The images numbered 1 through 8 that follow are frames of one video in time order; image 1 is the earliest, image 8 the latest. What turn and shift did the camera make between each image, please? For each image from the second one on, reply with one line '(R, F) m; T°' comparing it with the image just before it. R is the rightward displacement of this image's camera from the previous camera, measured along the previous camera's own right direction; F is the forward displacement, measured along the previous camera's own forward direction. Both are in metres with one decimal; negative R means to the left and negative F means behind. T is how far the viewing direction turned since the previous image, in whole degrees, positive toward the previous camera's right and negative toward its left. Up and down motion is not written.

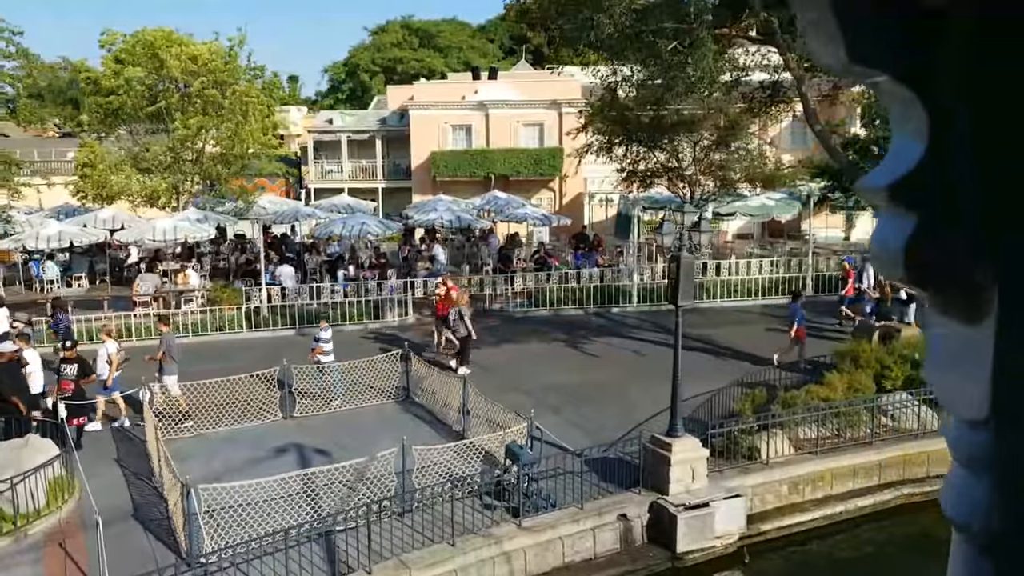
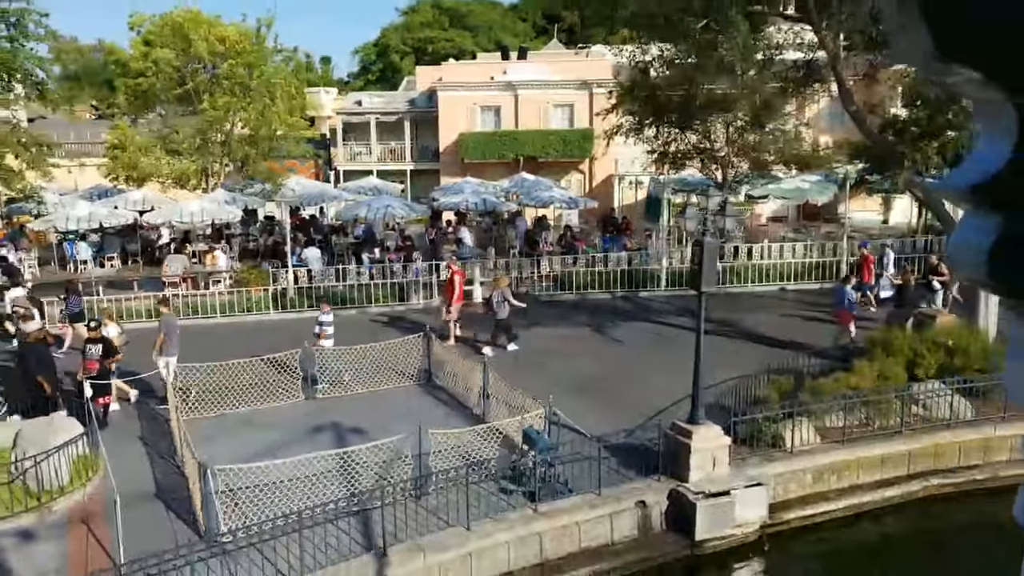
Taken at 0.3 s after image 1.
(+0.1, +0.1) m; -2°
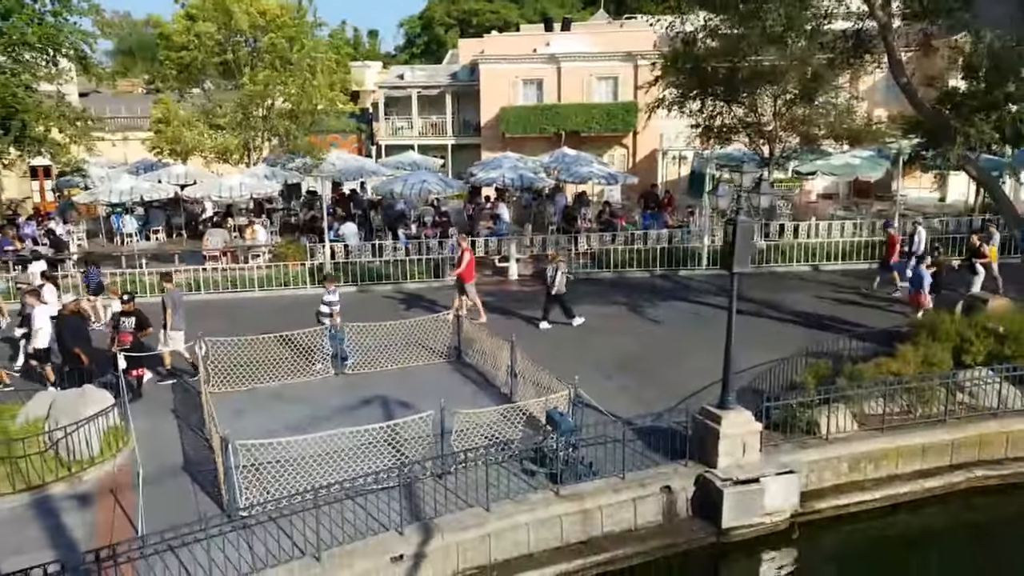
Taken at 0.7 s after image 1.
(+0.2, +0.2) m; -3°
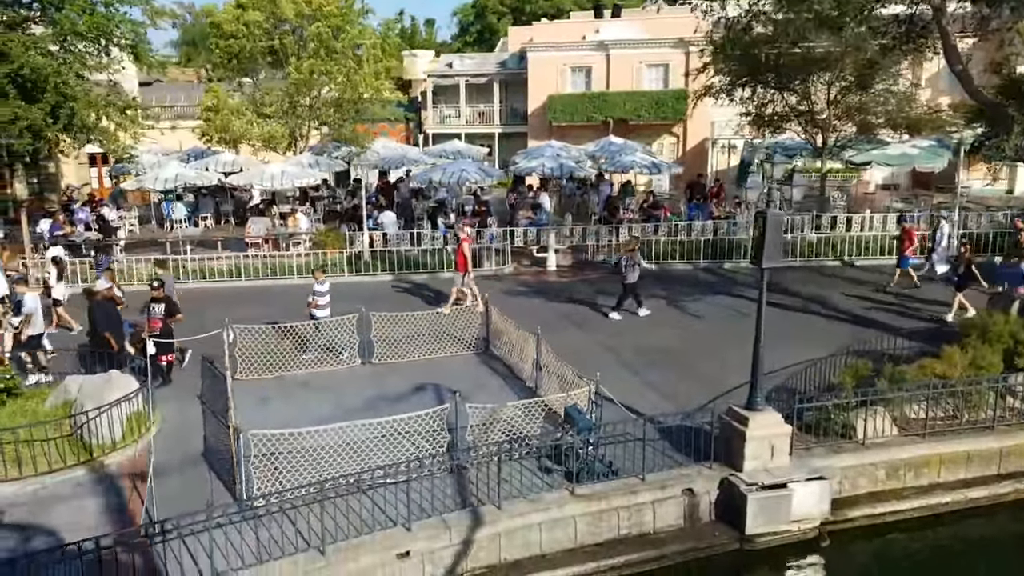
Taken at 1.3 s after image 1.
(+0.4, +0.2) m; -4°
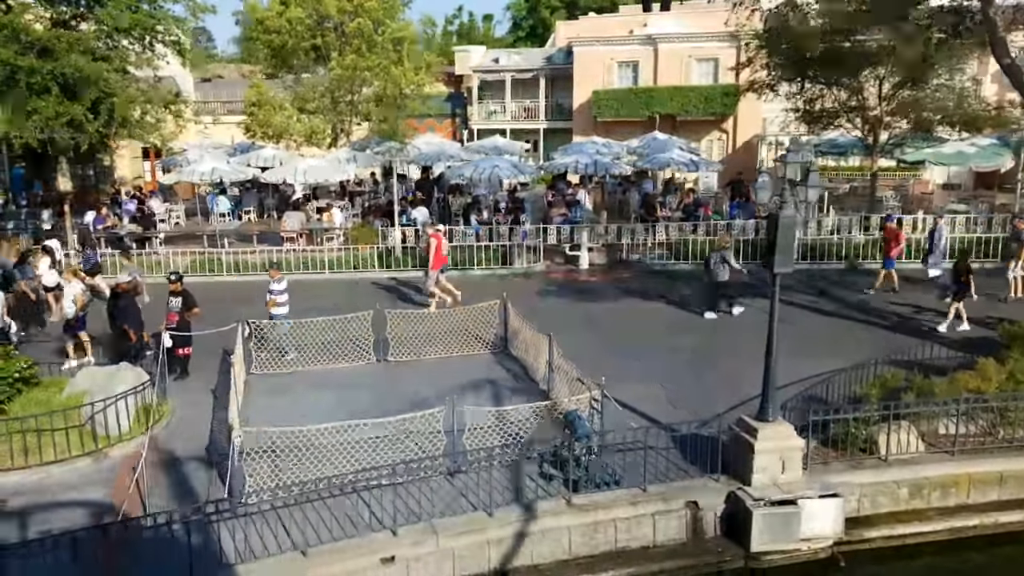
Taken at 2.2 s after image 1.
(+0.6, +0.3) m; -4°
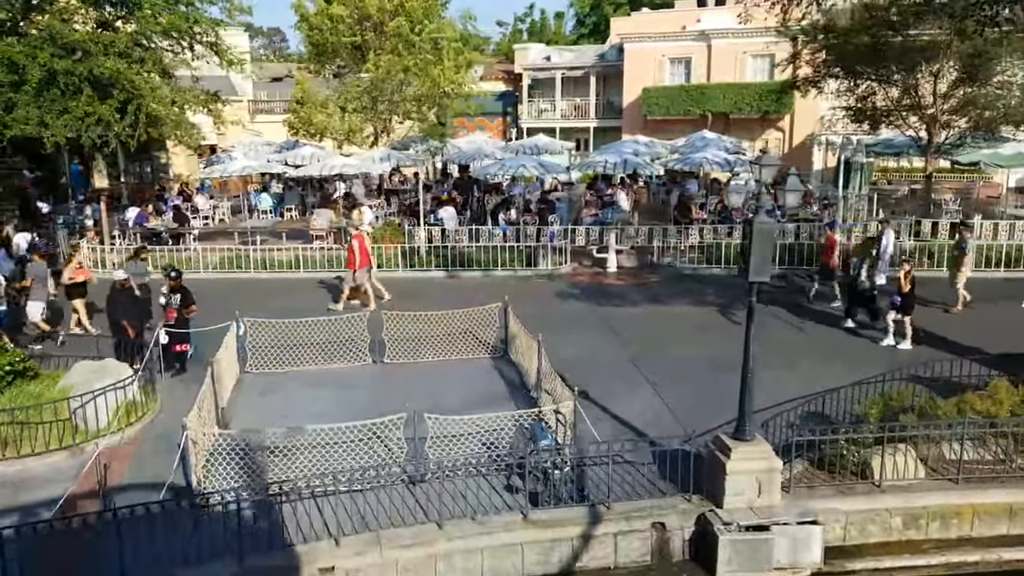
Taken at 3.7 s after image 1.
(+1.1, +0.3) m; -5°
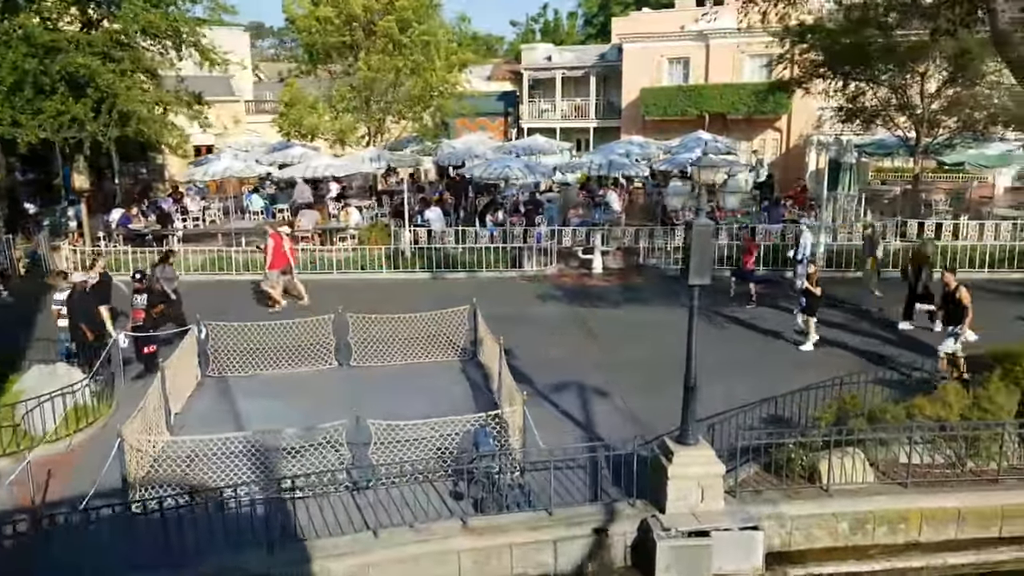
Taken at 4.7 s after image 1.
(+0.7, 0.0) m; -1°
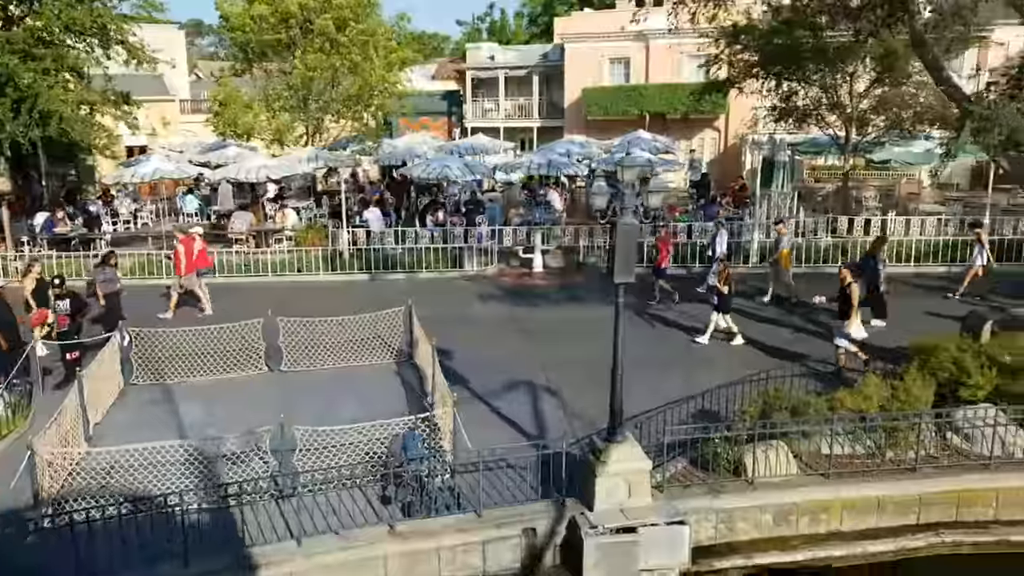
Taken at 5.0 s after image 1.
(+0.2, 0.0) m; +4°
